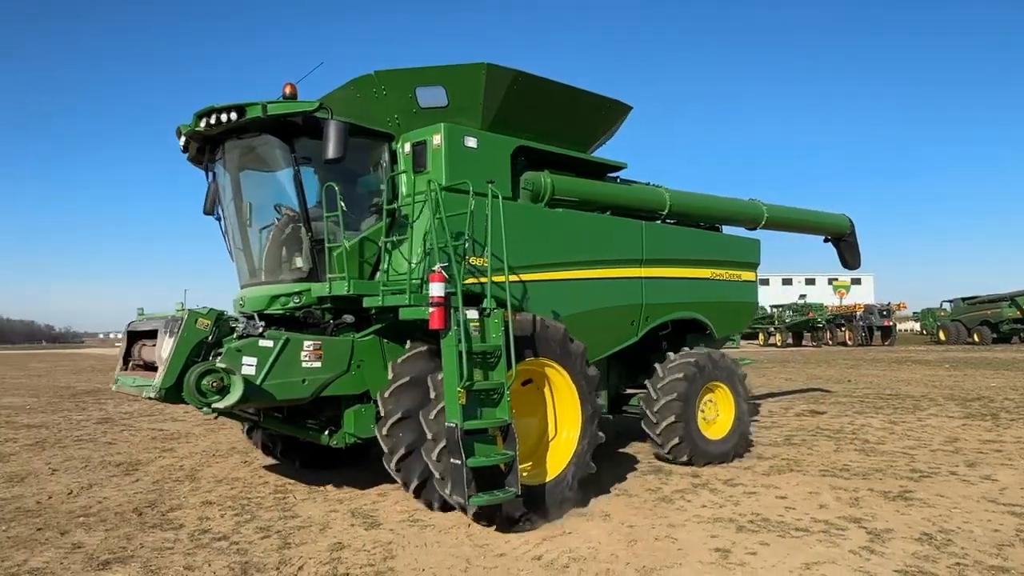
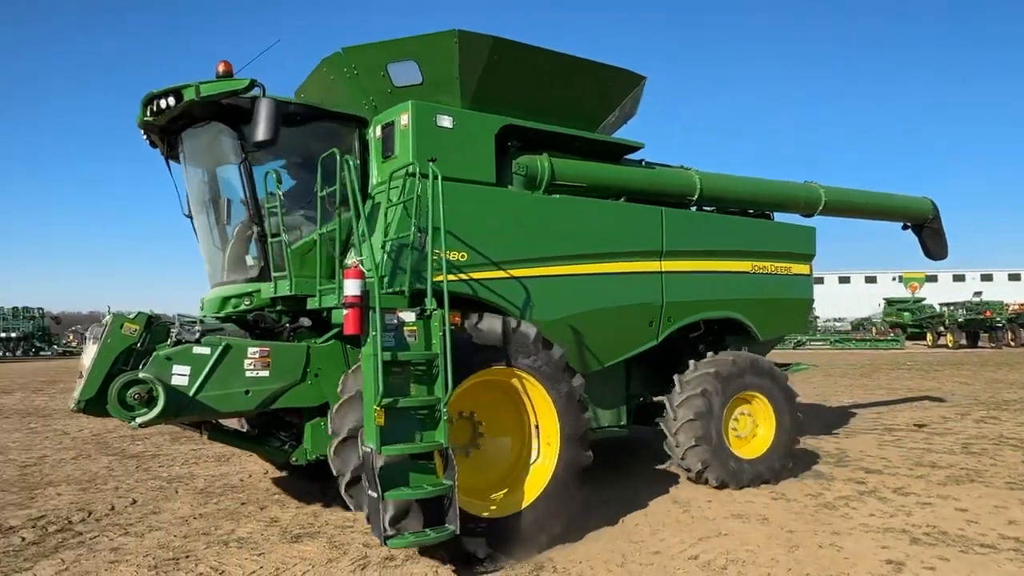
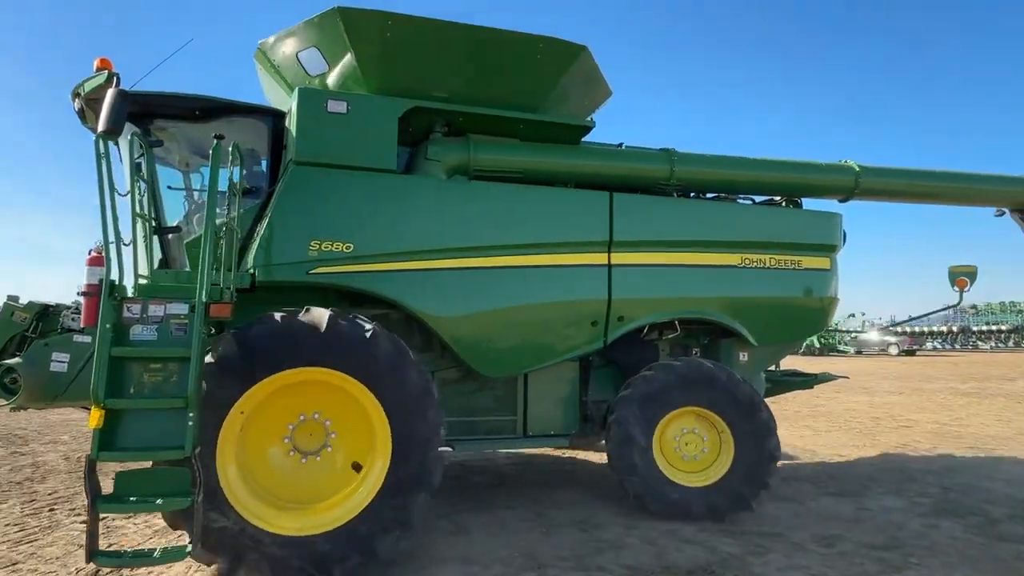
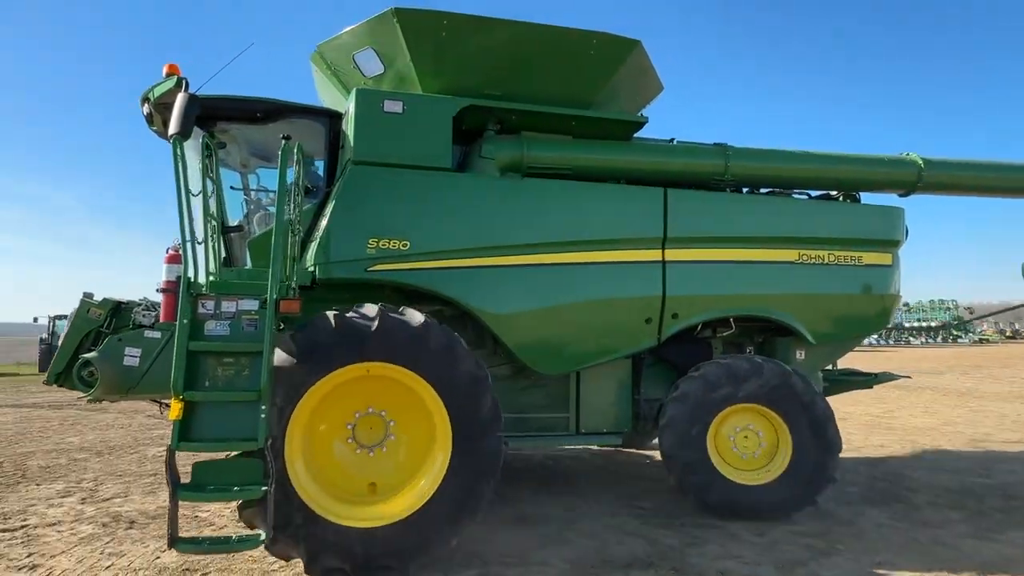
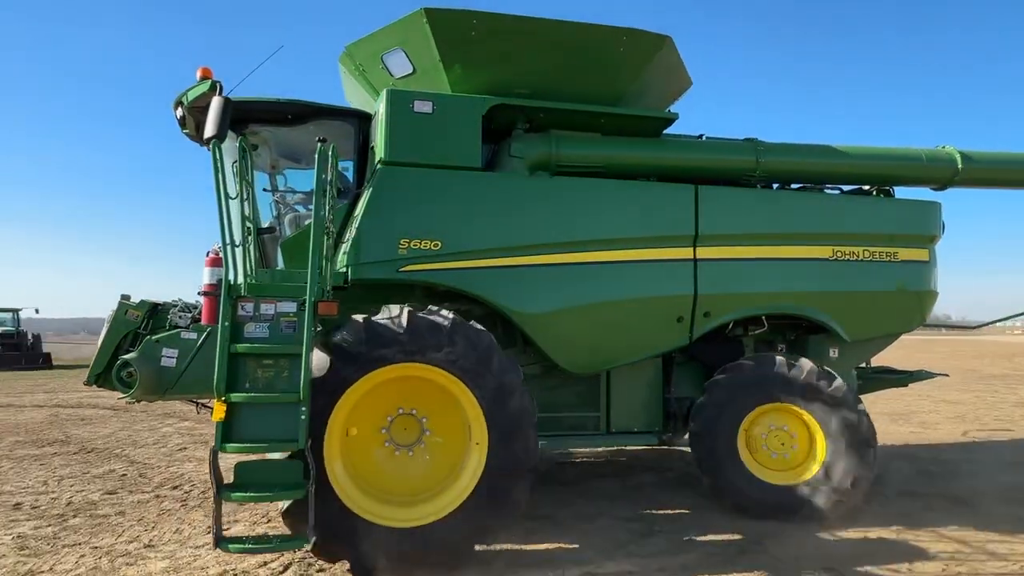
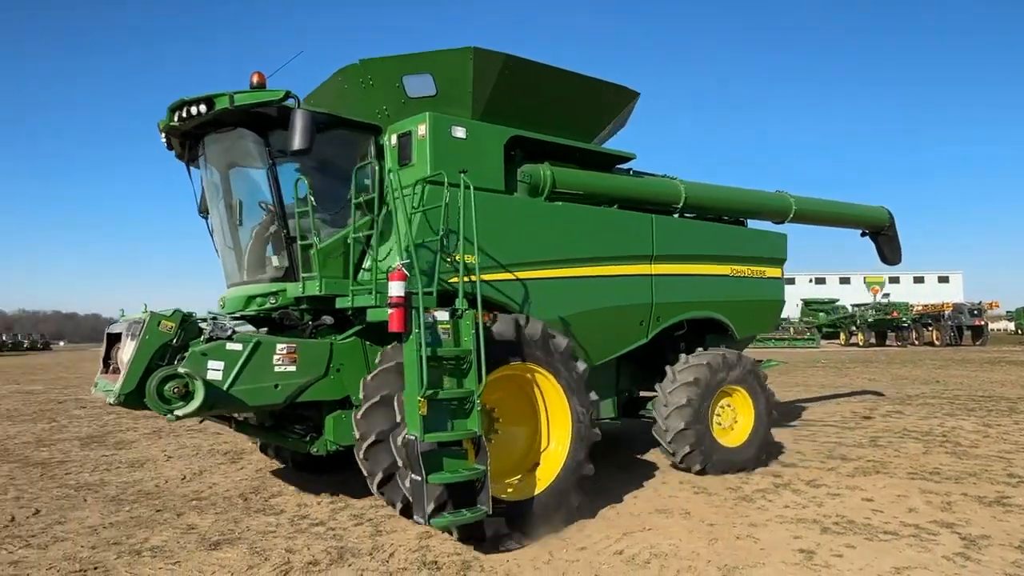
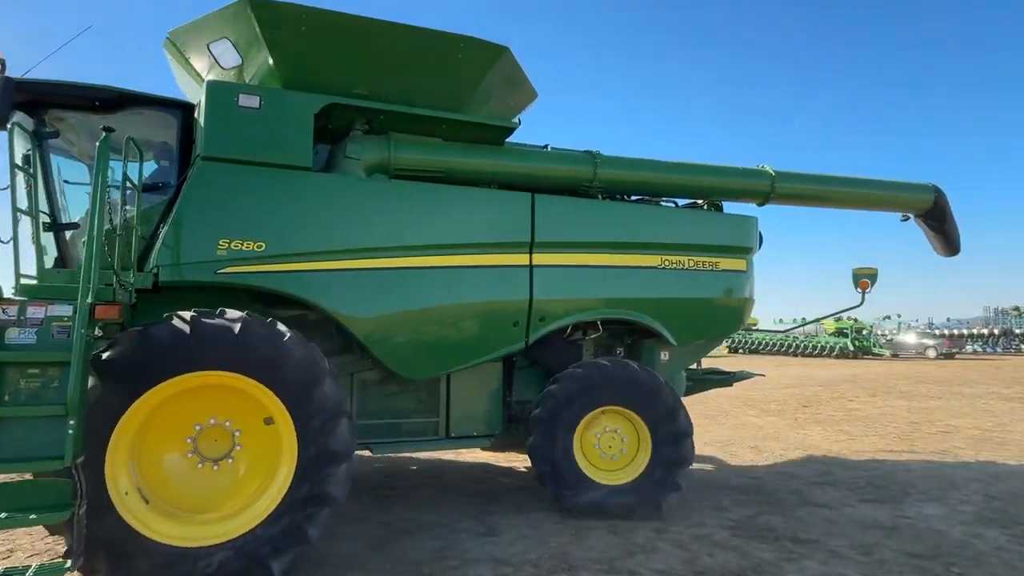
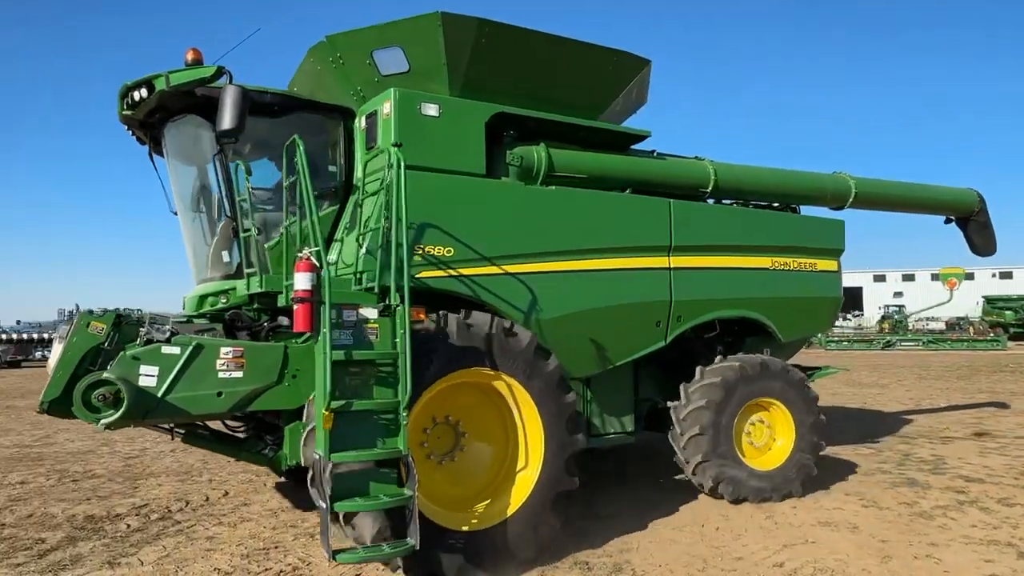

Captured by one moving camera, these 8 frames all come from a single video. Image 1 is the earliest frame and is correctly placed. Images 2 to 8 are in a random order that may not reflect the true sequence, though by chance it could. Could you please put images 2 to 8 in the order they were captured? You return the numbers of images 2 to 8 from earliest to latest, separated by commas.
6, 2, 8, 5, 4, 3, 7
